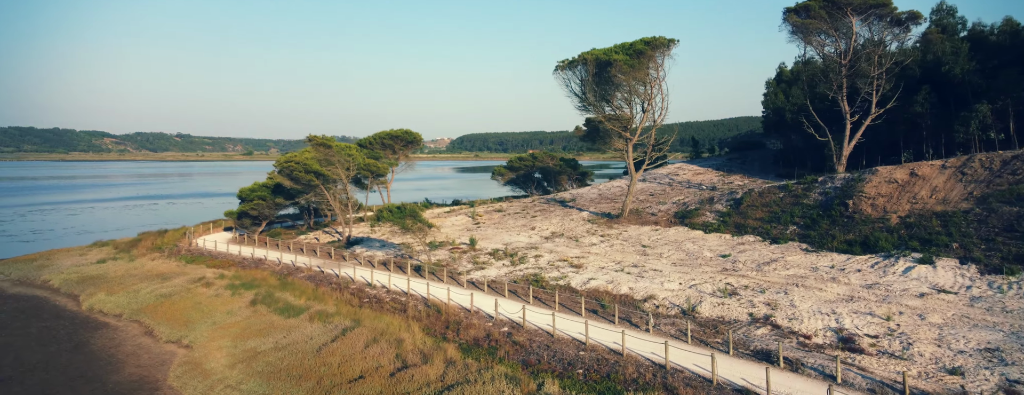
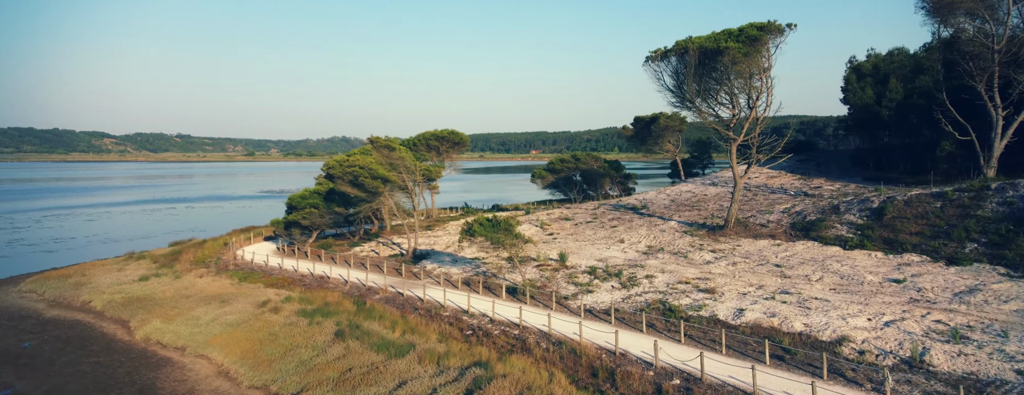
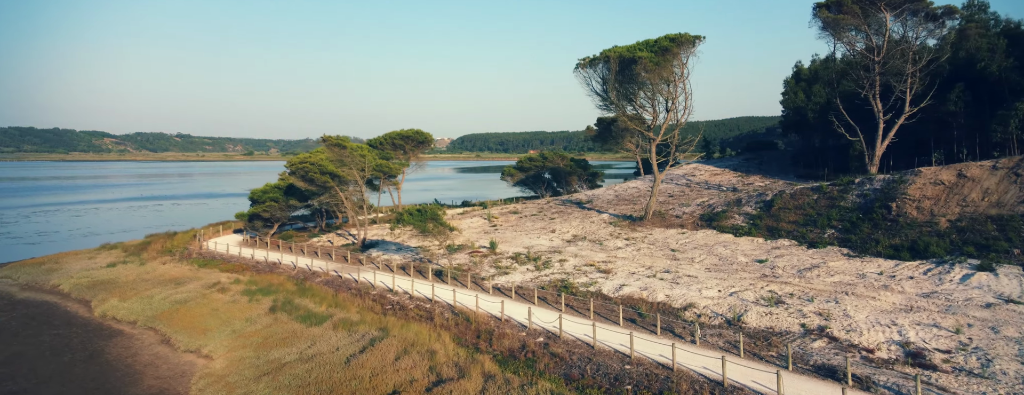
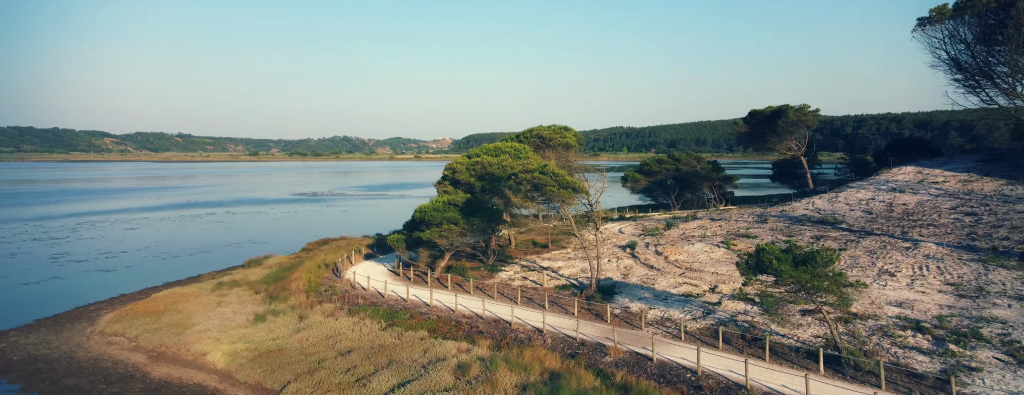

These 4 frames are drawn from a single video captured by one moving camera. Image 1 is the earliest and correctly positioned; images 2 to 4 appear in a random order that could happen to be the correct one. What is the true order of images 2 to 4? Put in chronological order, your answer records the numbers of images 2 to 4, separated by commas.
3, 2, 4
